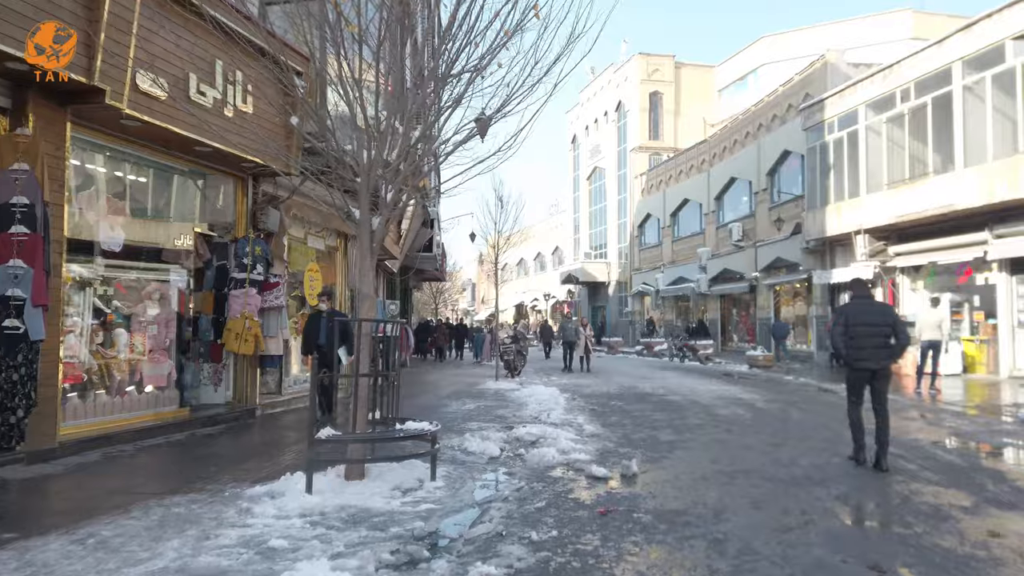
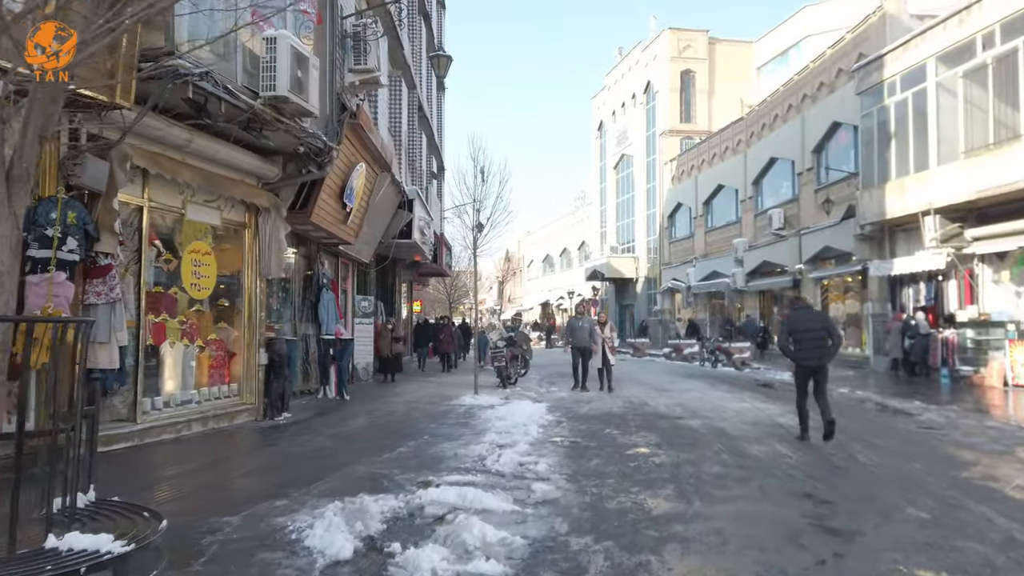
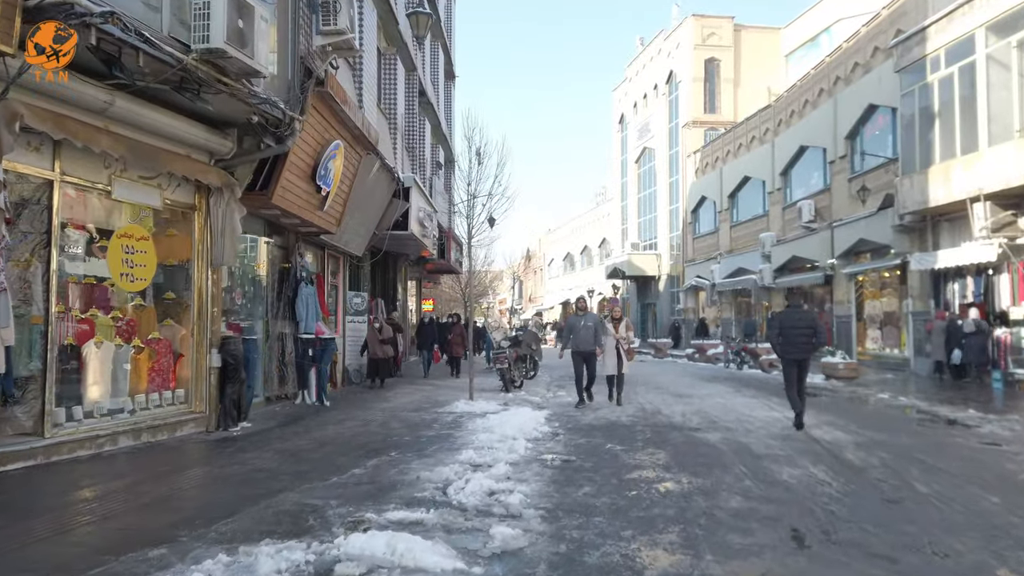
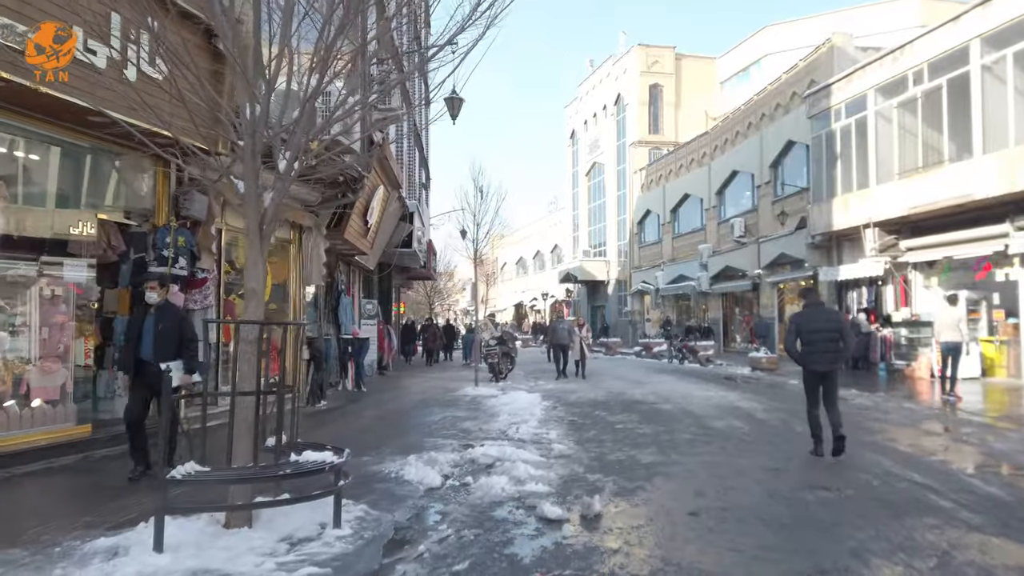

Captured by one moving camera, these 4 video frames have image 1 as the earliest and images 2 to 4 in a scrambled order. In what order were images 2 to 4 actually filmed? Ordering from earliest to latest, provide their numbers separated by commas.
4, 2, 3
